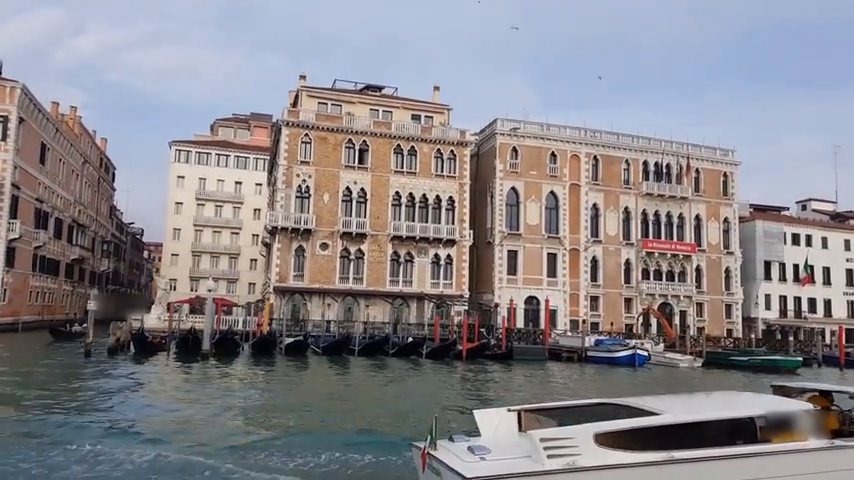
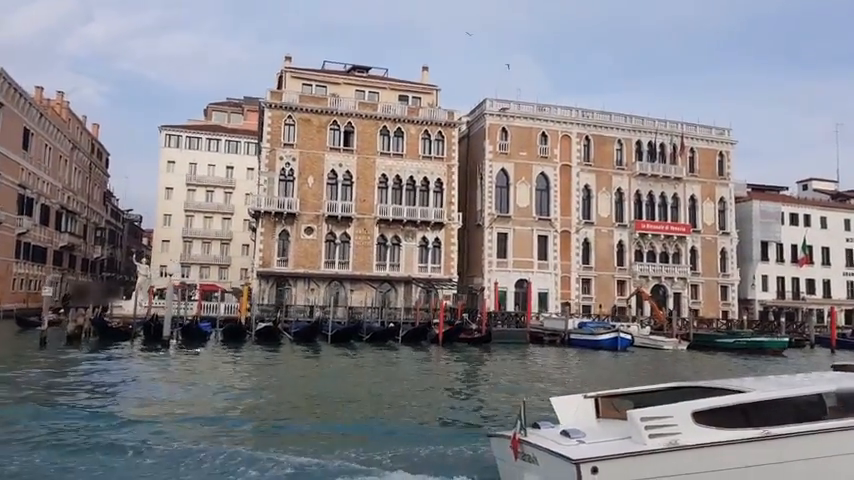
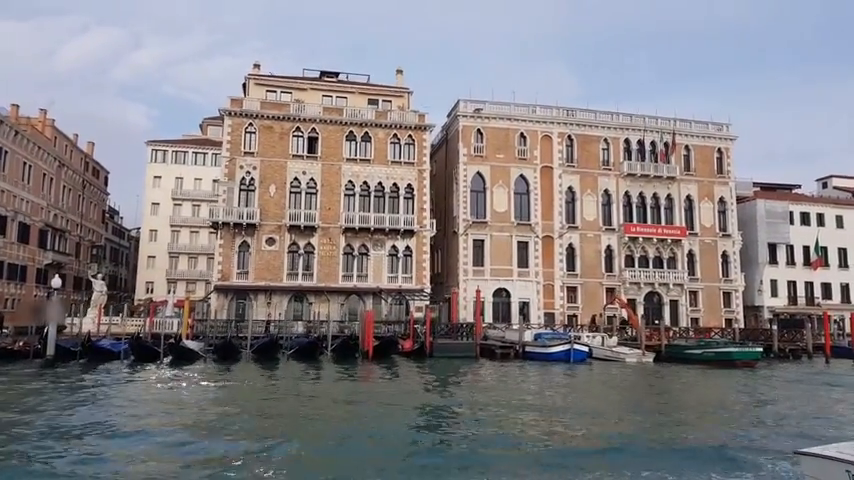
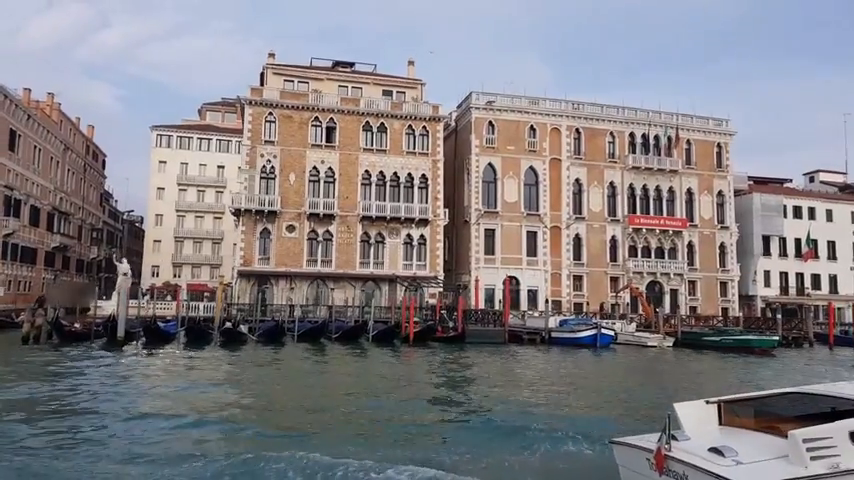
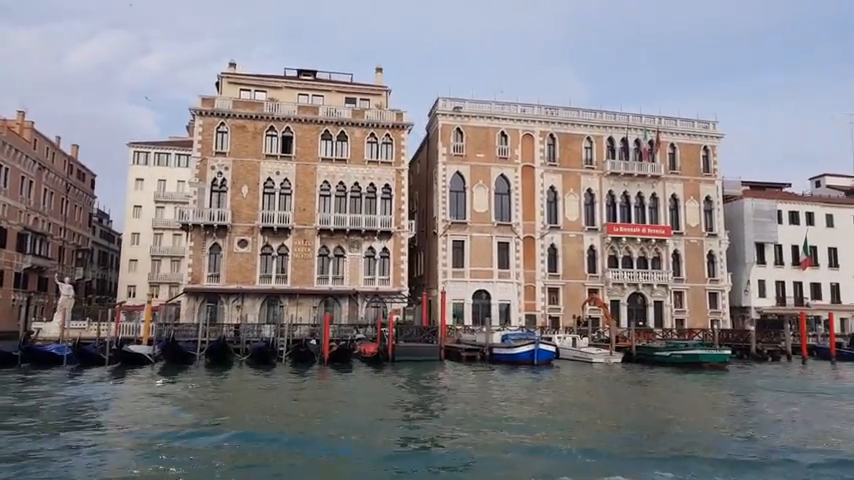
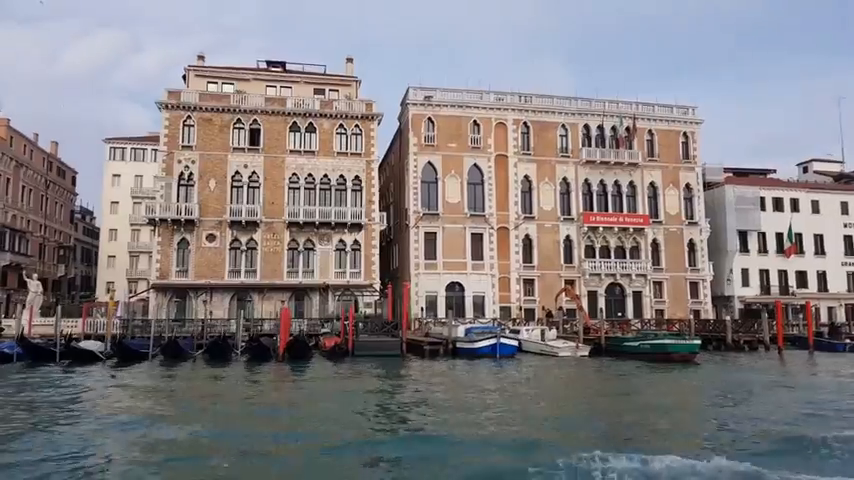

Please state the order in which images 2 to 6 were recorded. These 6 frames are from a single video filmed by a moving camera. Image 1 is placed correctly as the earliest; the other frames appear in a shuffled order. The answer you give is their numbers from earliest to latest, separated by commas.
2, 4, 3, 5, 6
